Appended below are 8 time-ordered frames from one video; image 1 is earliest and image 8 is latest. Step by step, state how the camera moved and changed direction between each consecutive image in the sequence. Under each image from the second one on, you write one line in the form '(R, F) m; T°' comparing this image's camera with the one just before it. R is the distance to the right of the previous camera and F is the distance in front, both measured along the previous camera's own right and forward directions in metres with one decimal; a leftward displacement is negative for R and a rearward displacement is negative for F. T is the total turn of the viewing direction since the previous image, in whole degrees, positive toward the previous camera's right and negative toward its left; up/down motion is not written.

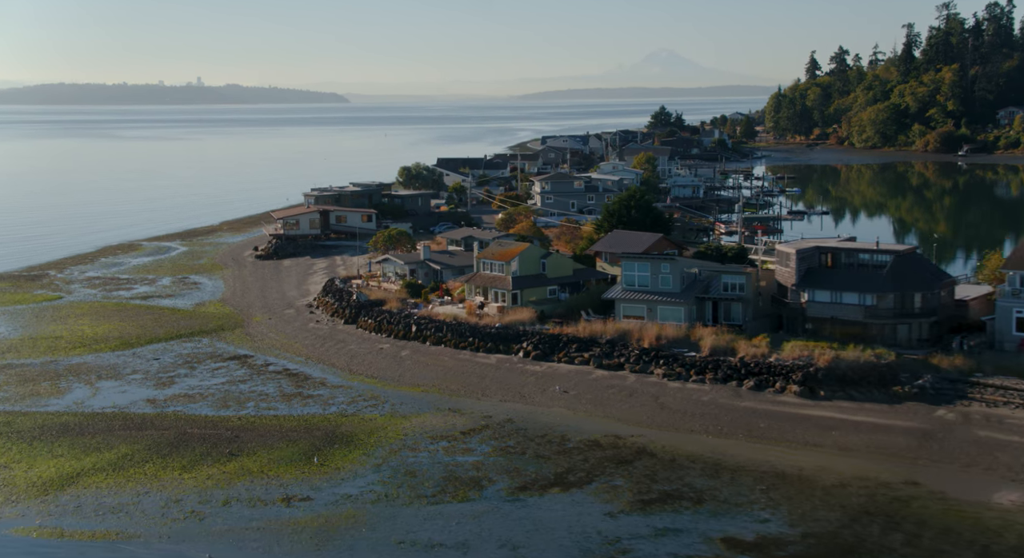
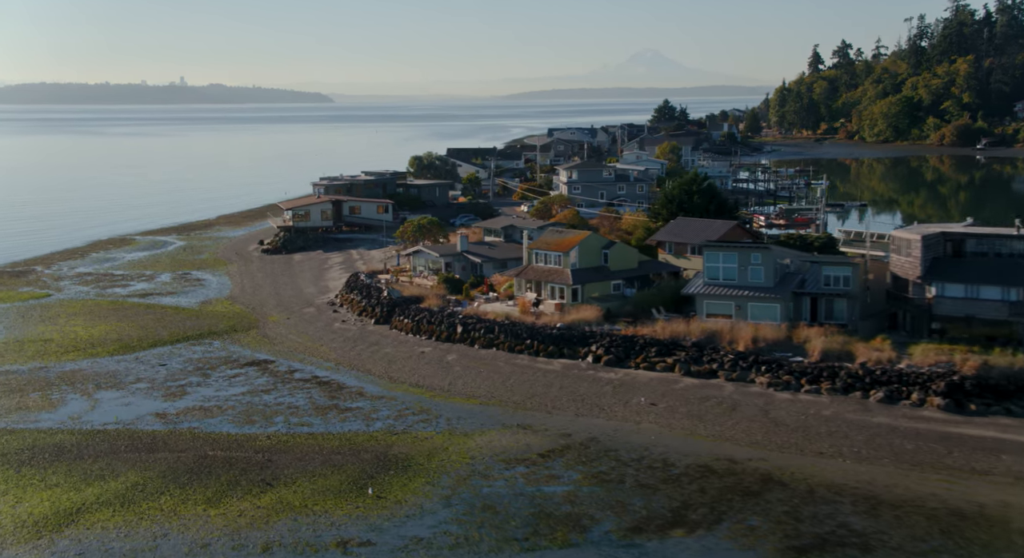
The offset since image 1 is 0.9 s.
(-1.9, +3.7) m; +1°
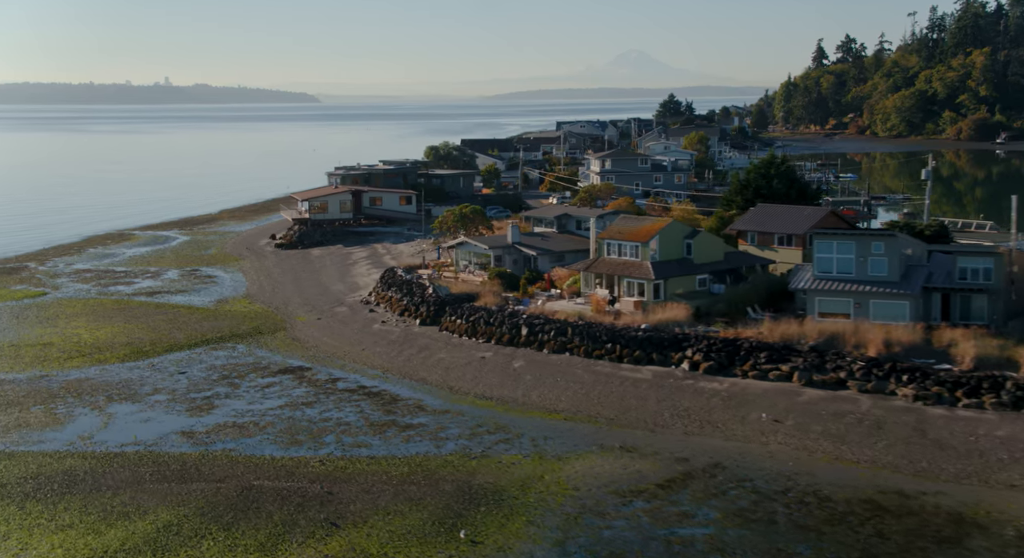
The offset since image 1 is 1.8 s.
(-2.0, +3.3) m; +1°
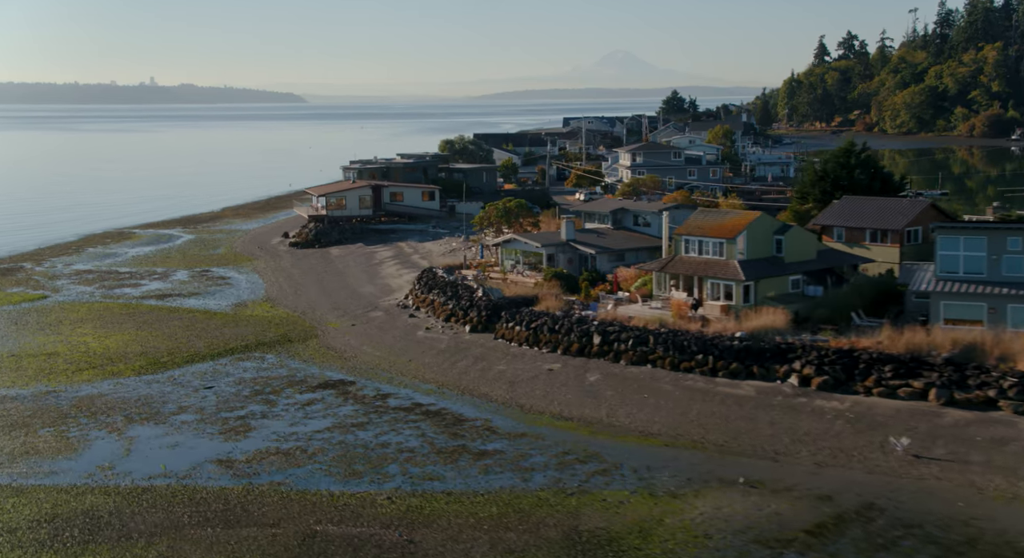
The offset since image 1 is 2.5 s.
(-1.7, +2.6) m; 0°
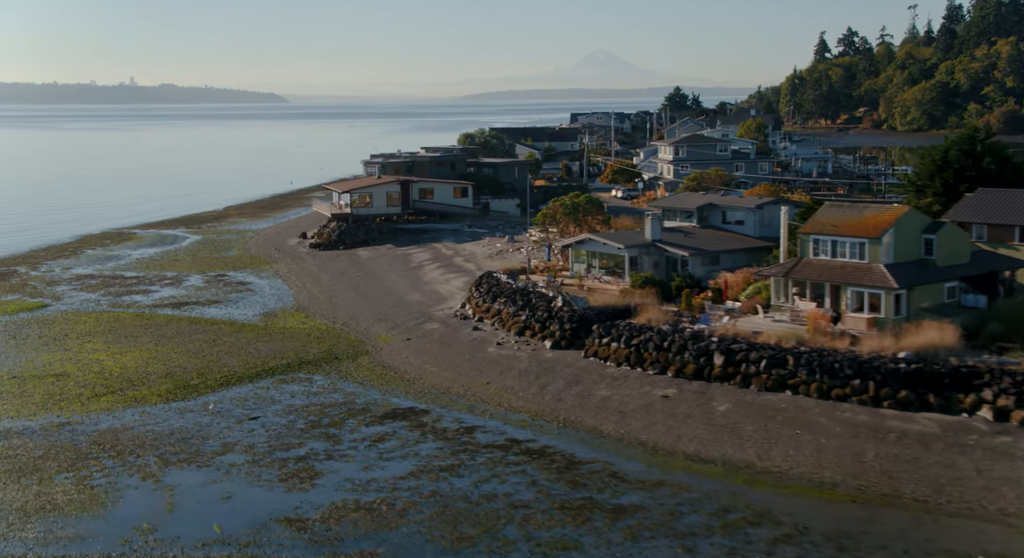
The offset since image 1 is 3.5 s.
(-2.1, +3.3) m; +1°
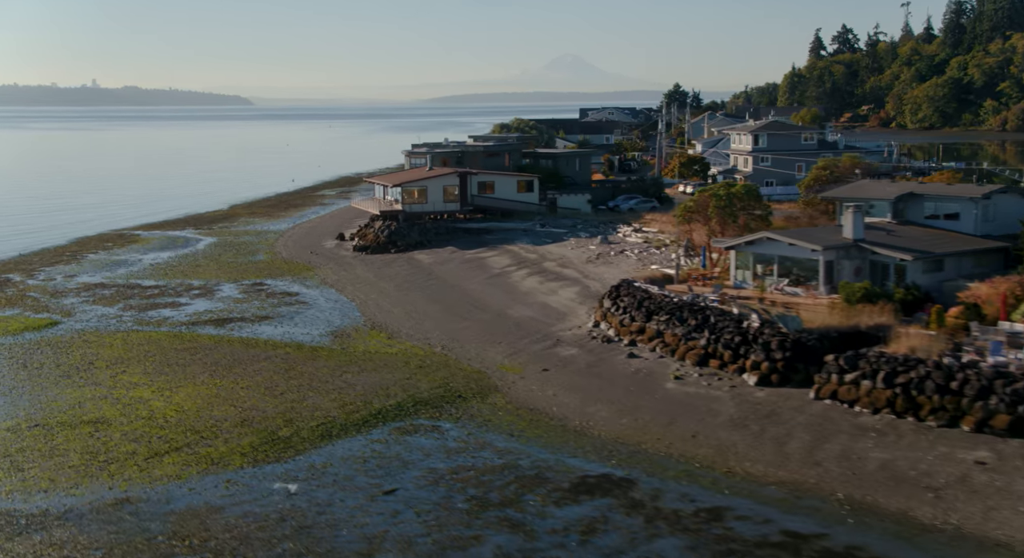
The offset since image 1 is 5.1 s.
(-3.5, +5.0) m; +1°
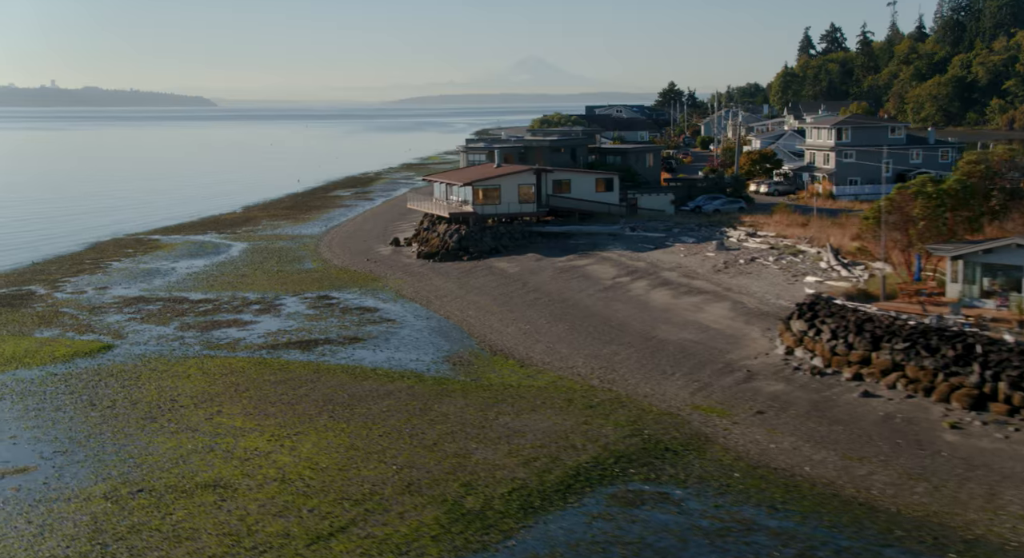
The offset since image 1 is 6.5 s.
(-3.5, +3.4) m; +1°
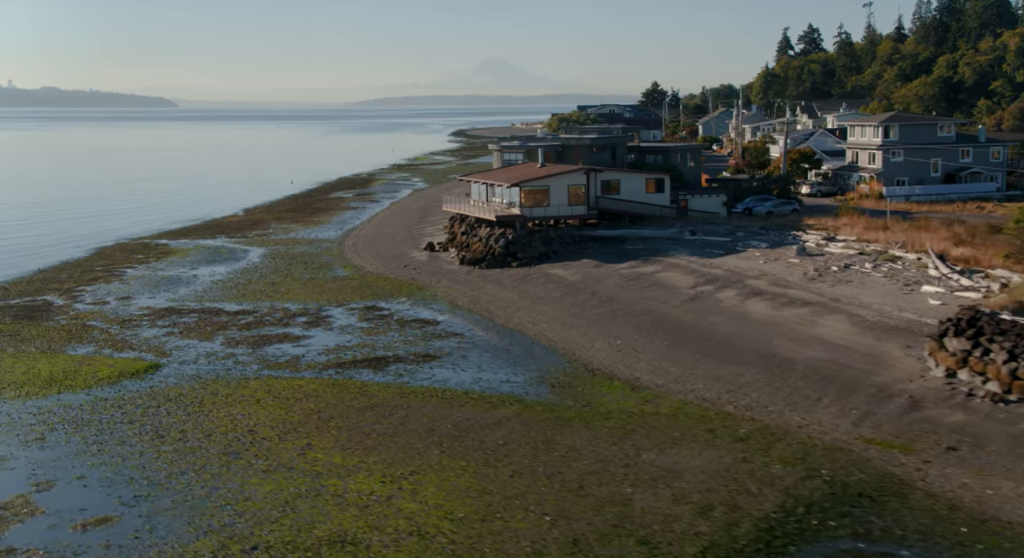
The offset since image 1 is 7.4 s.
(-2.4, +1.9) m; +2°
